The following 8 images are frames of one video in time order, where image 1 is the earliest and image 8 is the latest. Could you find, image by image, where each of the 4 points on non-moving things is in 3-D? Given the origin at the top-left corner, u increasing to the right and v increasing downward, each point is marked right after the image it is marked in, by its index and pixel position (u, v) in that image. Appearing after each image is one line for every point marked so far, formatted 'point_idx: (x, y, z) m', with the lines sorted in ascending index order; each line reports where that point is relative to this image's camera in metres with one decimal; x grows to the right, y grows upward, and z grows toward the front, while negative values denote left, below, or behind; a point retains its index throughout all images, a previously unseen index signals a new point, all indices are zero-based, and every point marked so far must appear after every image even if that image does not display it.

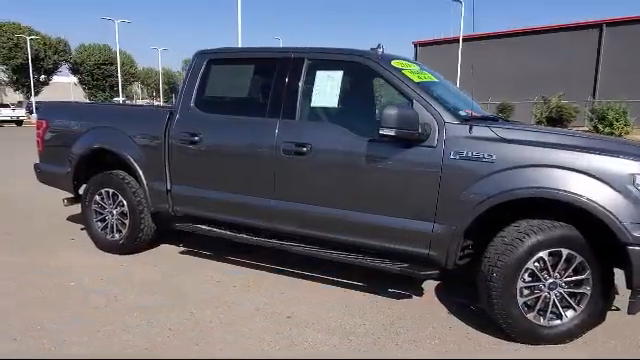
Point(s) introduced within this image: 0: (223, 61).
0: (-0.9, +1.1, +4.6) m
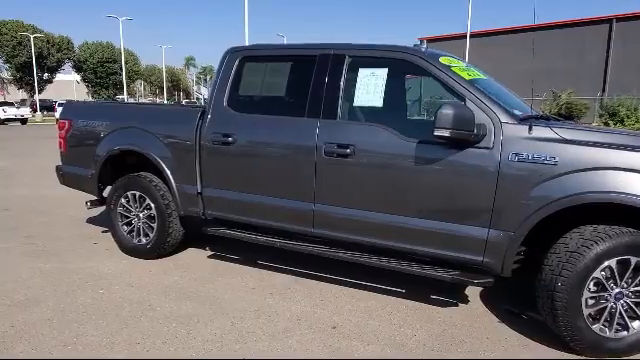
0: (-0.6, +1.1, +4.4) m
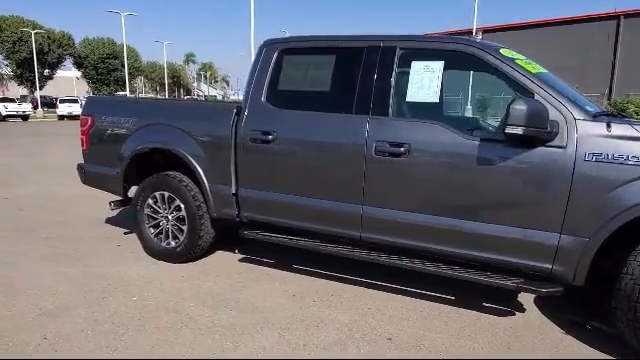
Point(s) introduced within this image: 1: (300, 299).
0: (-0.2, +1.1, +4.1) m
1: (-0.2, -1.0, +4.0) m
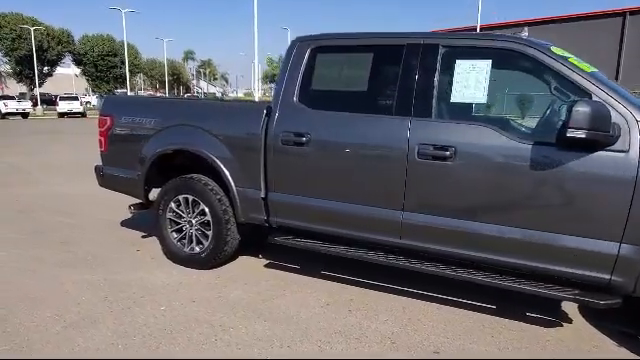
0: (+0.1, +1.1, +3.9) m
1: (+0.1, -1.0, +3.8) m
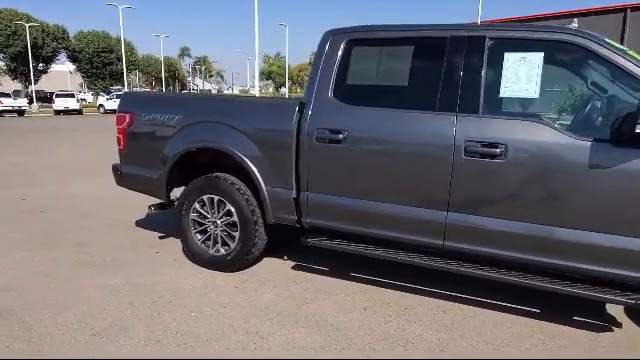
0: (+0.4, +1.1, +3.8) m
1: (+0.4, -1.0, +3.7) m
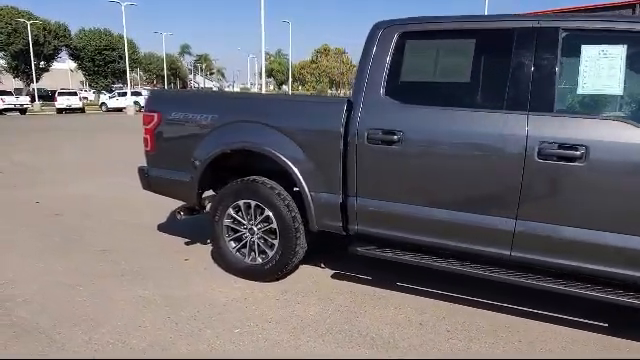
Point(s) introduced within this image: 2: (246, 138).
0: (+0.8, +1.1, +3.5) m
1: (+0.8, -1.1, +3.4) m
2: (-0.6, +0.4, +4.0) m
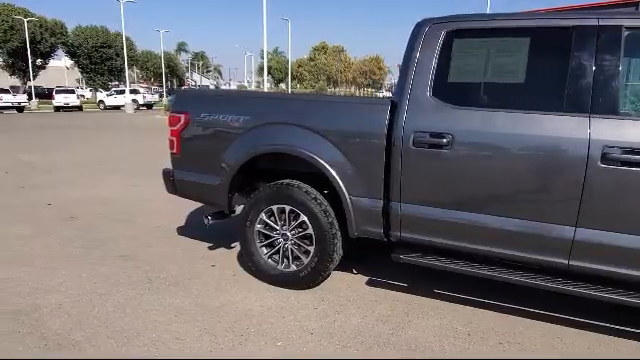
0: (+1.1, +1.0, +3.3) m
1: (+1.1, -1.1, +3.2) m
2: (-0.3, +0.3, +3.8) m
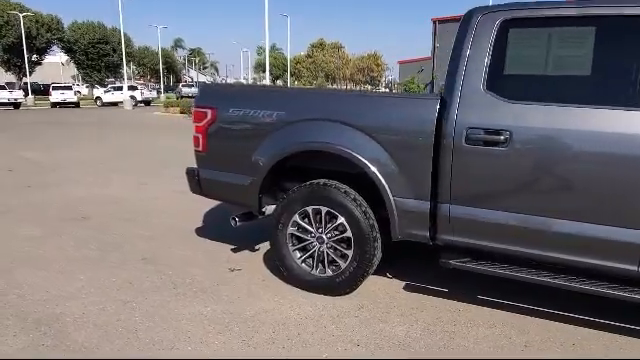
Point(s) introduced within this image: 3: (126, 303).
0: (+1.4, +1.0, +3.1) m
1: (+1.4, -1.1, +3.0) m
2: (0.0, +0.3, +3.6) m
3: (-1.5, -0.9, +3.6) m
